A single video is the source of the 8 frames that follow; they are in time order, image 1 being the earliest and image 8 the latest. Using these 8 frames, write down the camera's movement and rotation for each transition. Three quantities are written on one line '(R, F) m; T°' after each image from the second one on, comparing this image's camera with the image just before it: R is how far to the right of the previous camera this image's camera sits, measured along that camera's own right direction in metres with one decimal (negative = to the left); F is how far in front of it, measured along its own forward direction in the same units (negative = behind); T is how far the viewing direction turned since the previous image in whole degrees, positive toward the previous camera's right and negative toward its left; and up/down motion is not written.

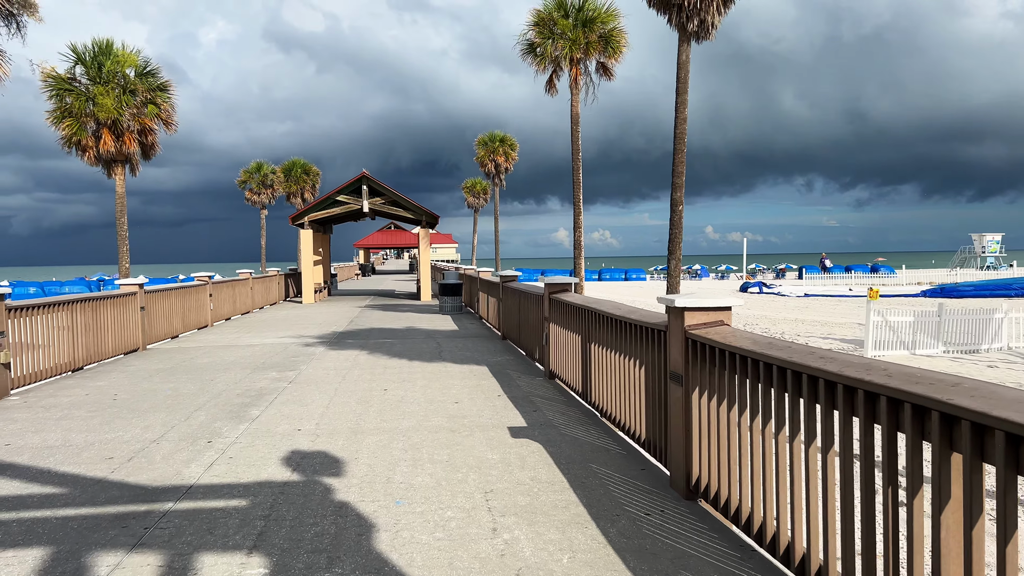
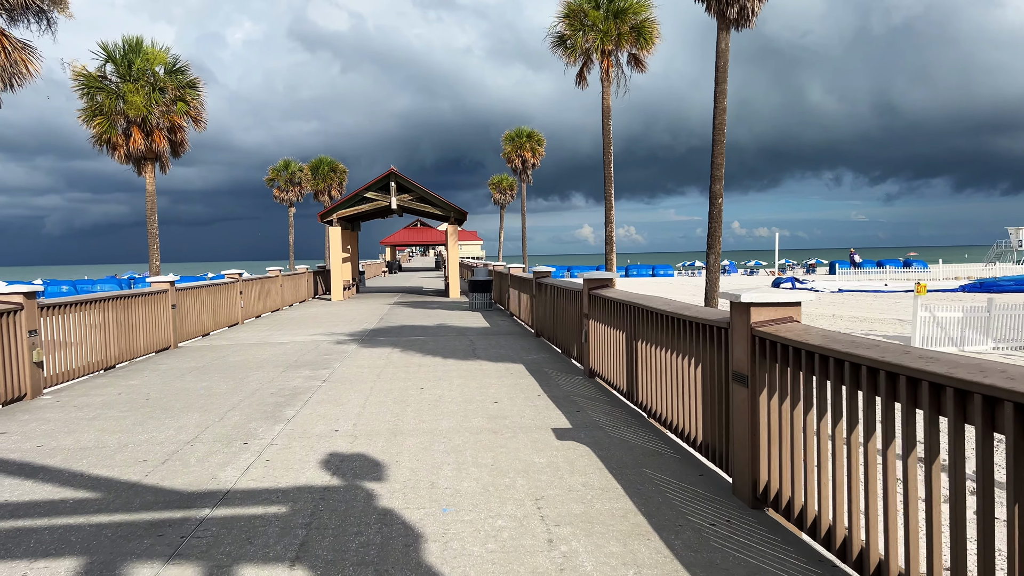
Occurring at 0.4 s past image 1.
(-0.1, +0.2) m; -2°
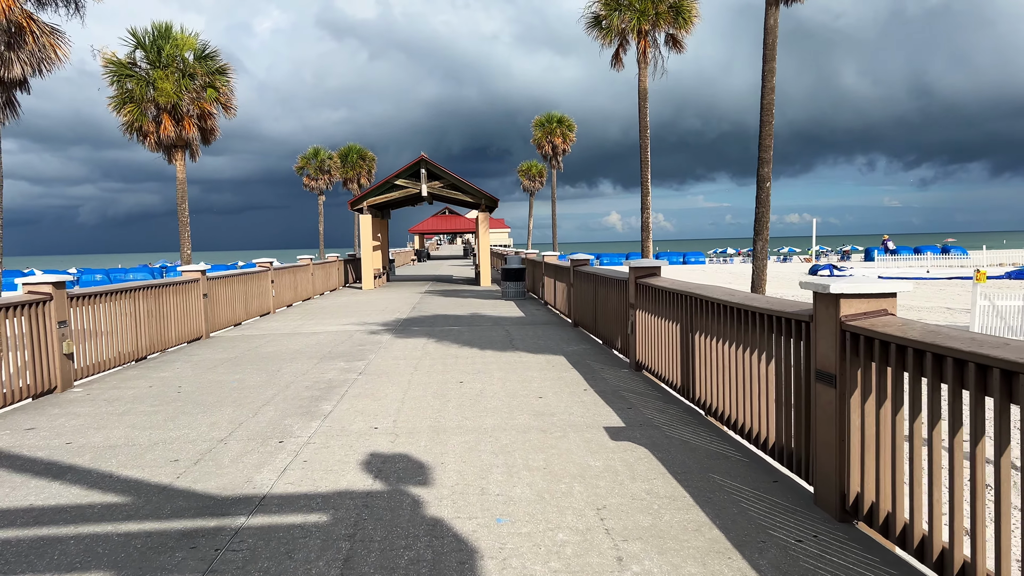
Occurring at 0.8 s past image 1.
(-0.1, +0.3) m; -2°
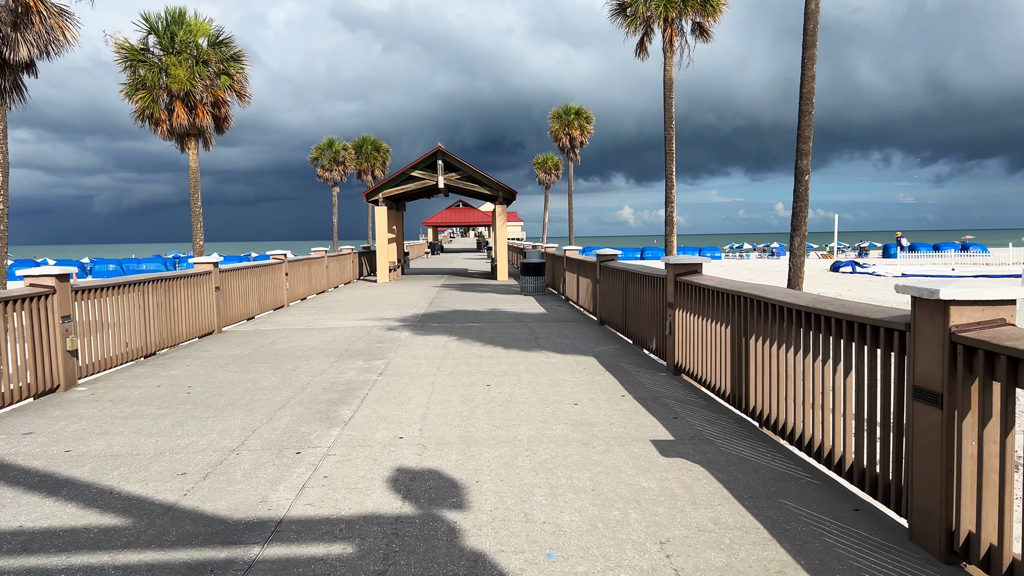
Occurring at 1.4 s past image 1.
(-0.2, +0.4) m; -1°
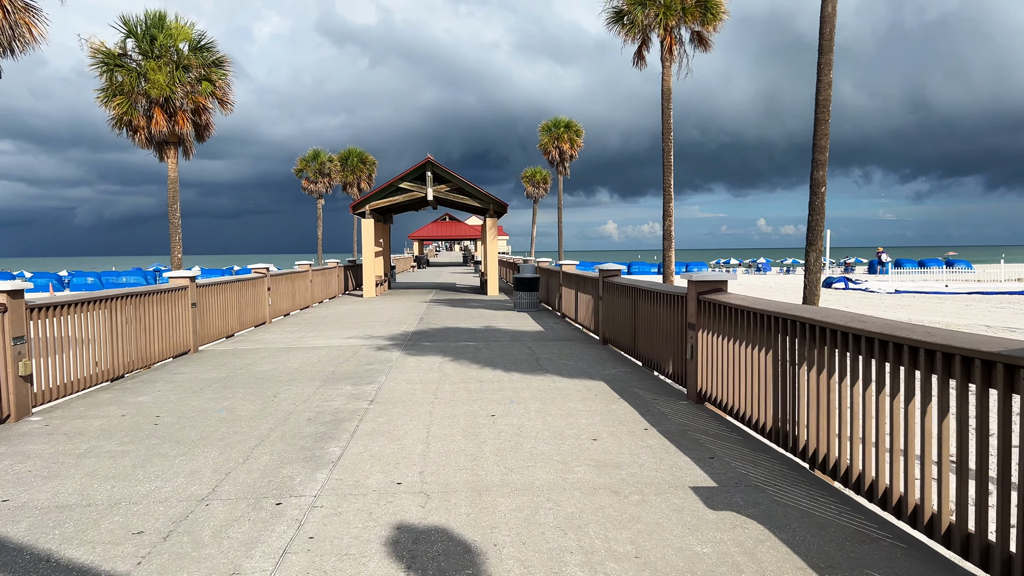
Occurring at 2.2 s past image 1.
(-0.2, +0.6) m; +1°
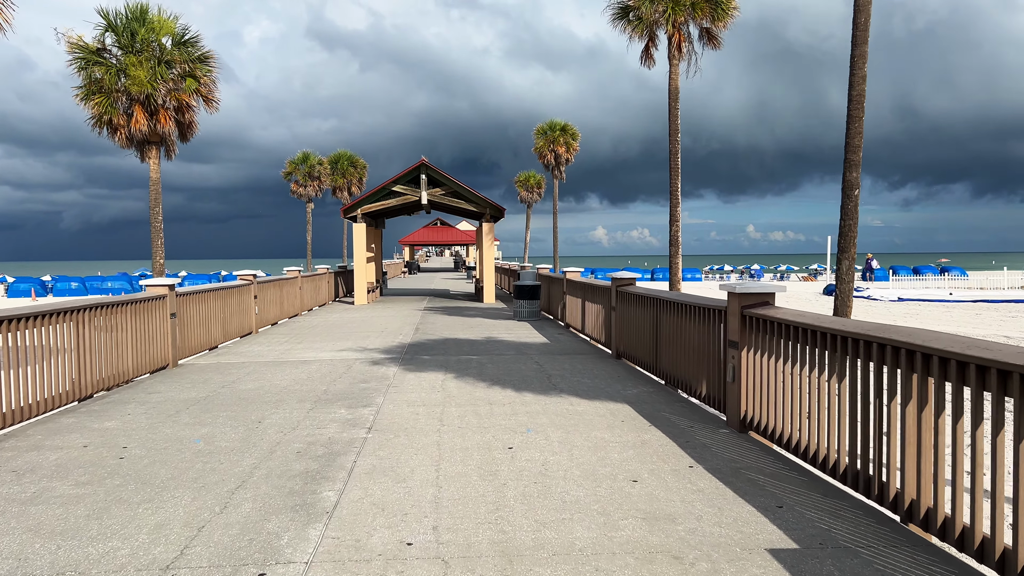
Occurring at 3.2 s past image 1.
(-0.2, +0.7) m; +1°
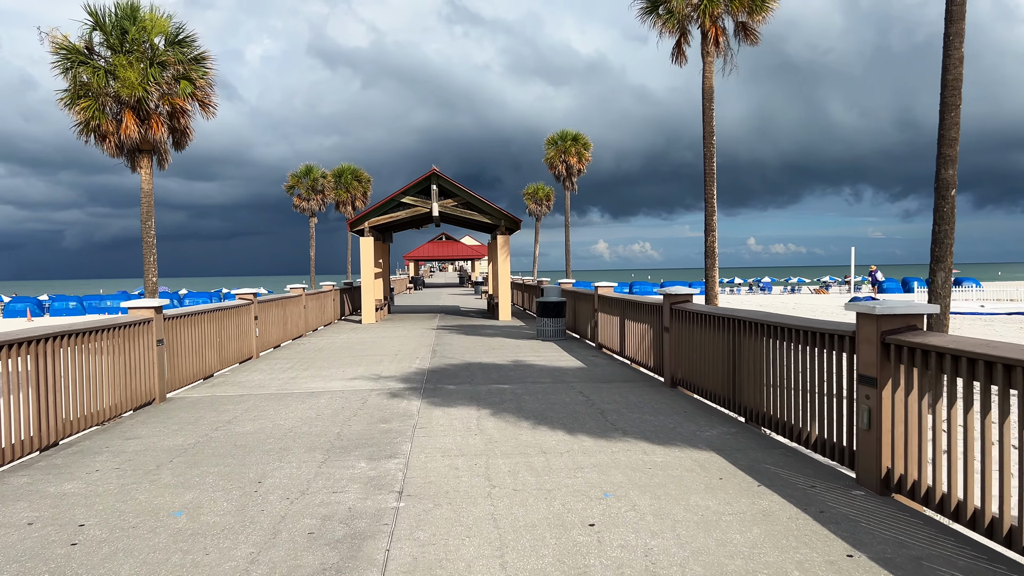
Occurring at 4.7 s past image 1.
(-0.3, +1.1) m; 0°
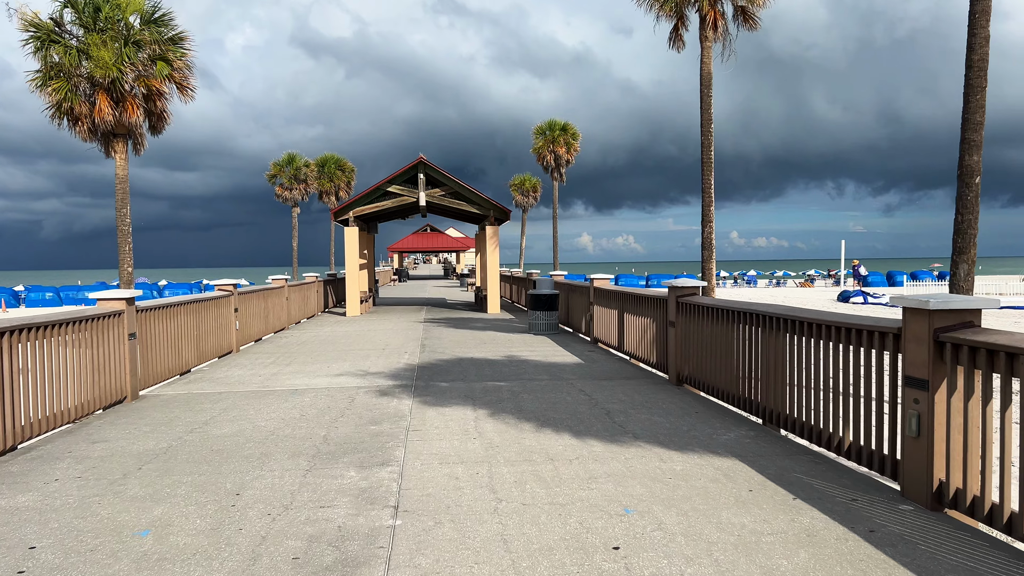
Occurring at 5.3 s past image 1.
(-0.1, +0.4) m; +1°
